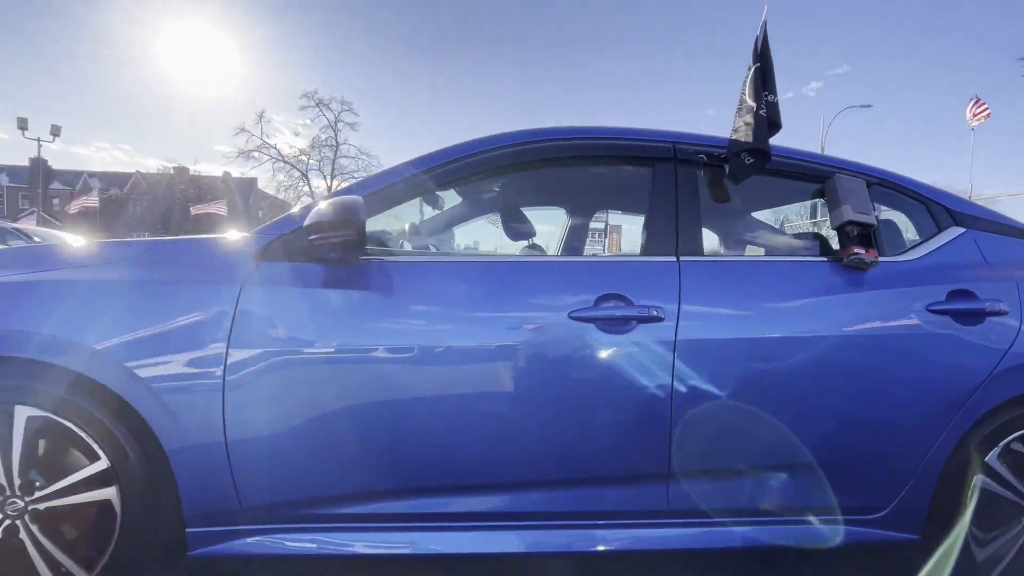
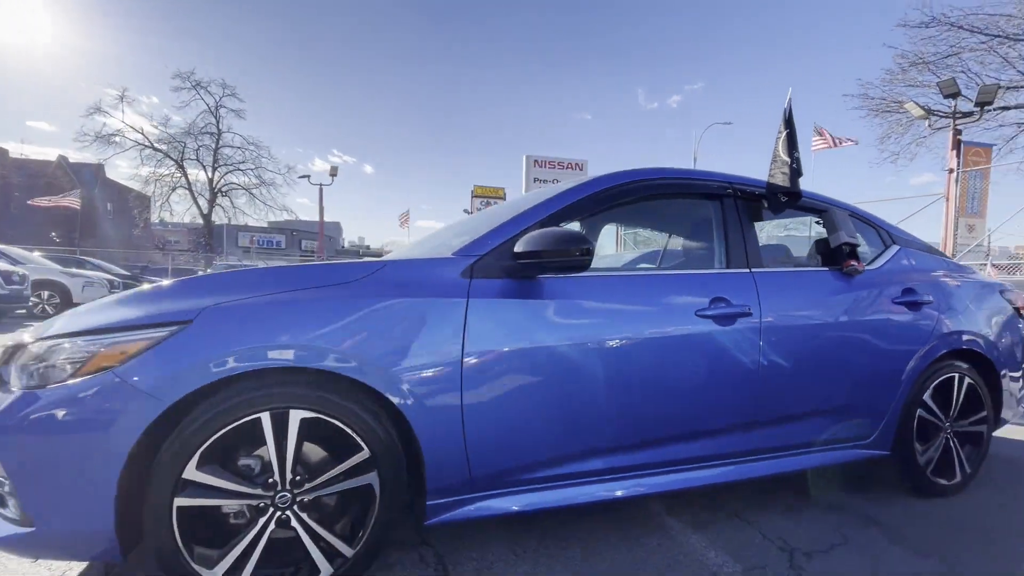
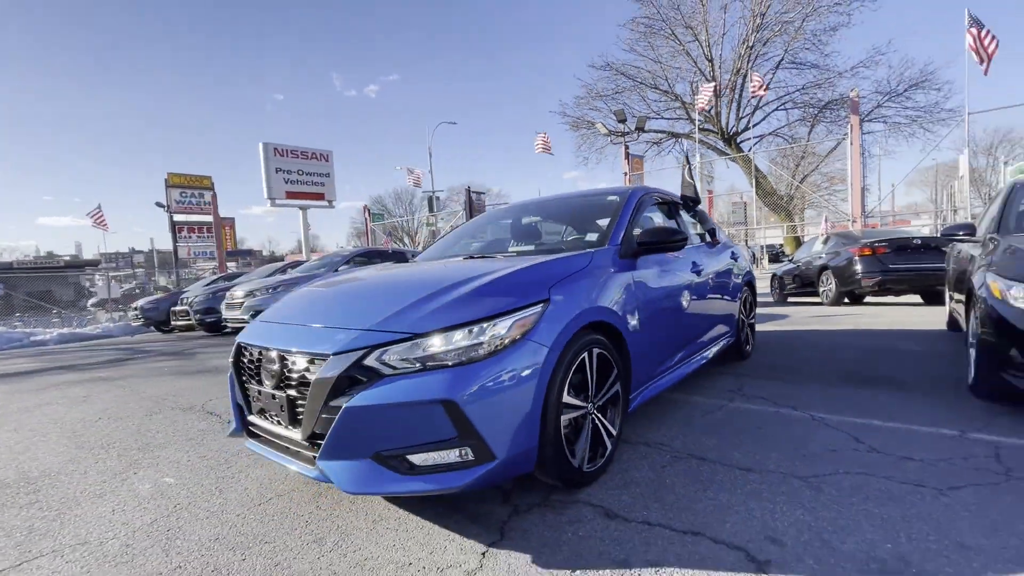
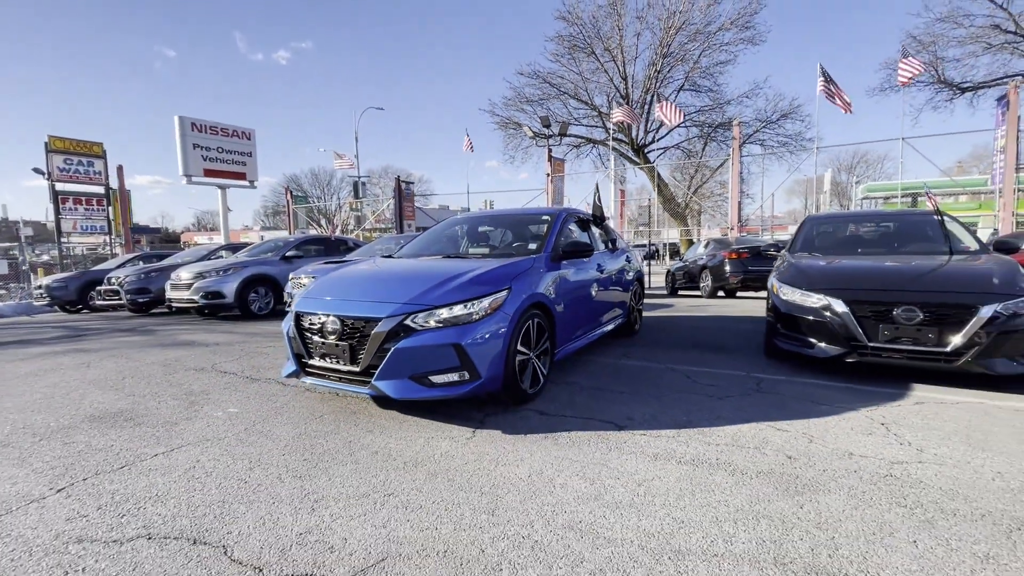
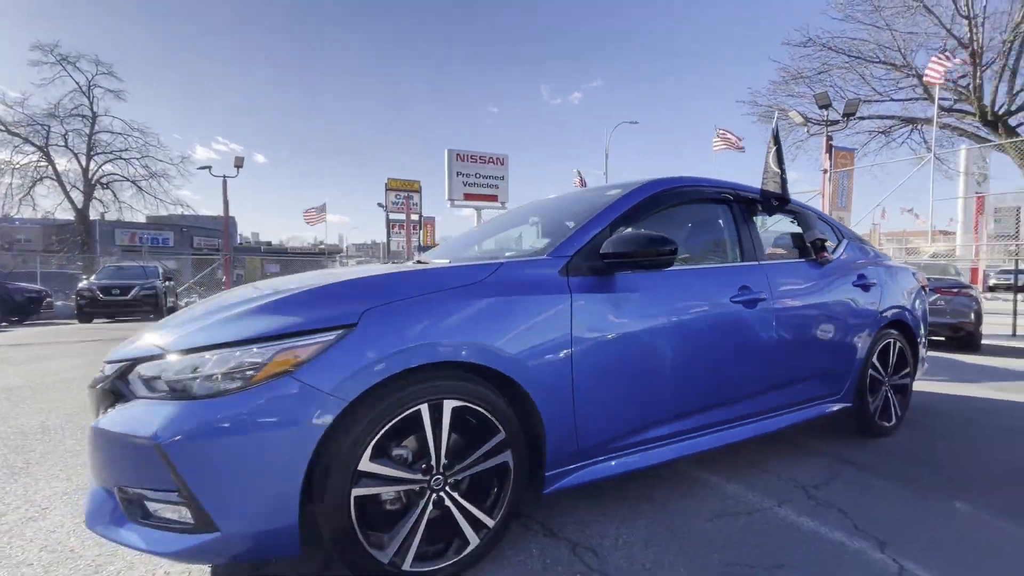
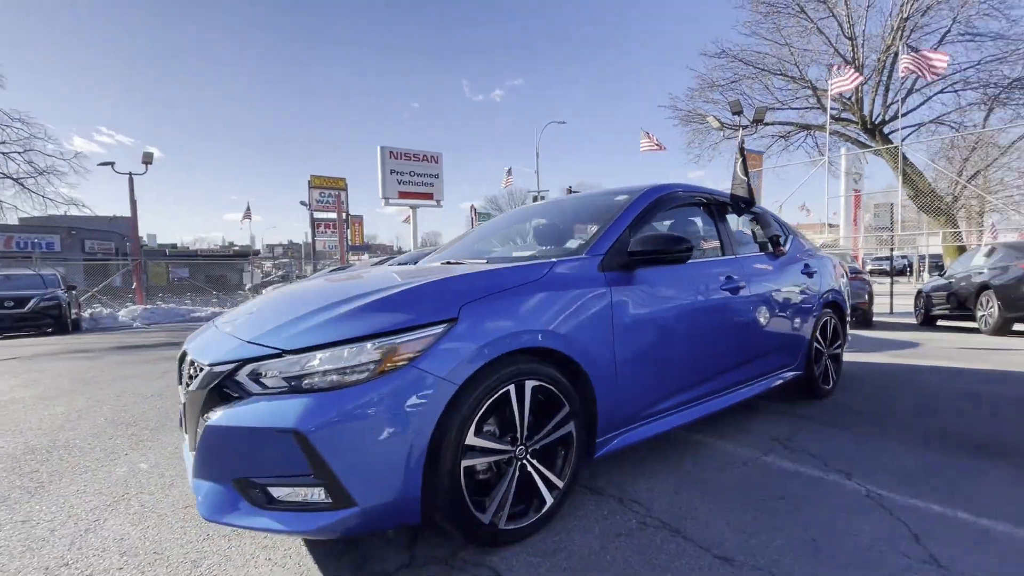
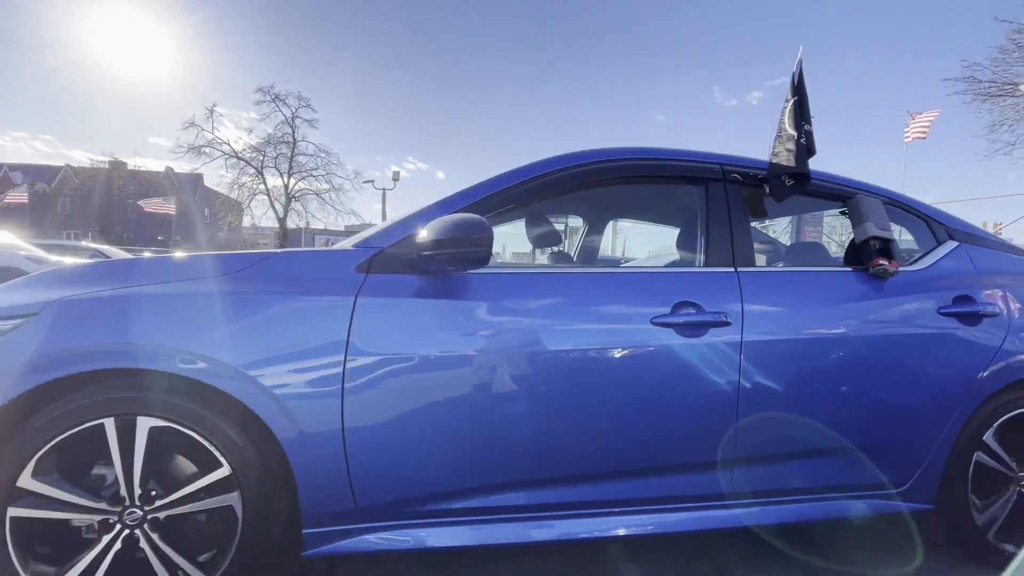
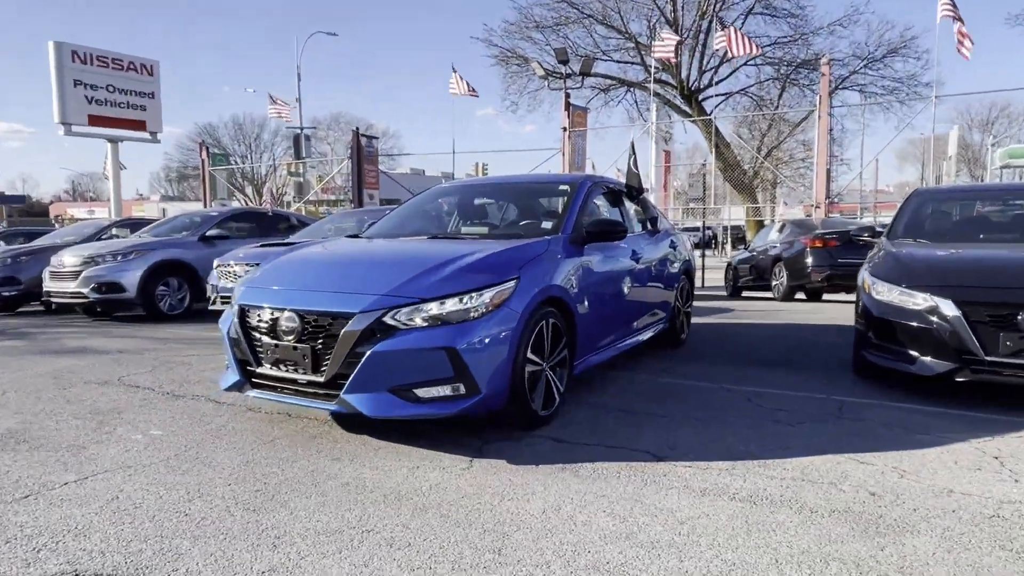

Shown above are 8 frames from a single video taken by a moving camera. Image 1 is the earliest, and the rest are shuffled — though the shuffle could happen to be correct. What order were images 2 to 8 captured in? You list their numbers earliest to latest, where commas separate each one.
7, 2, 5, 6, 3, 4, 8
